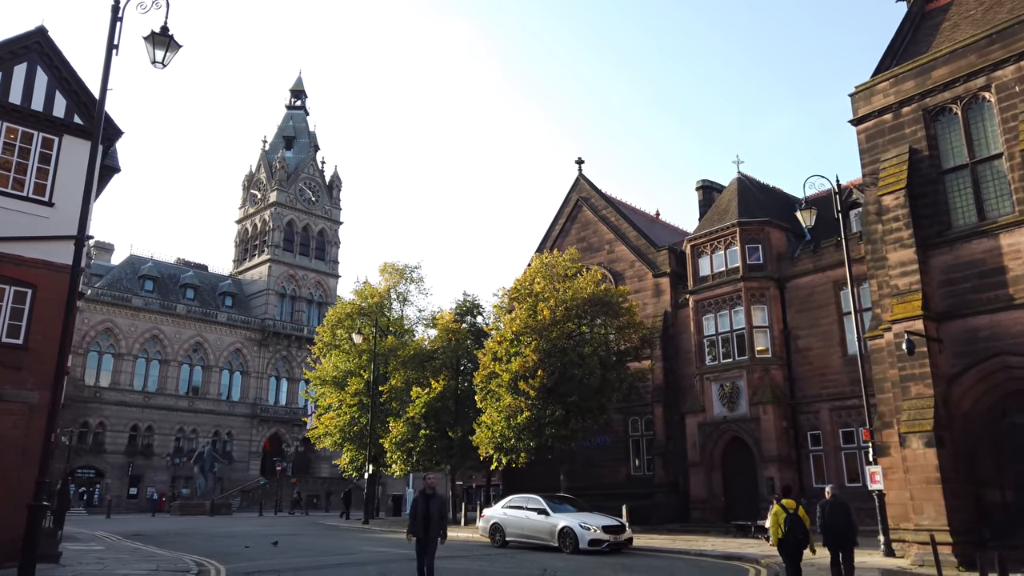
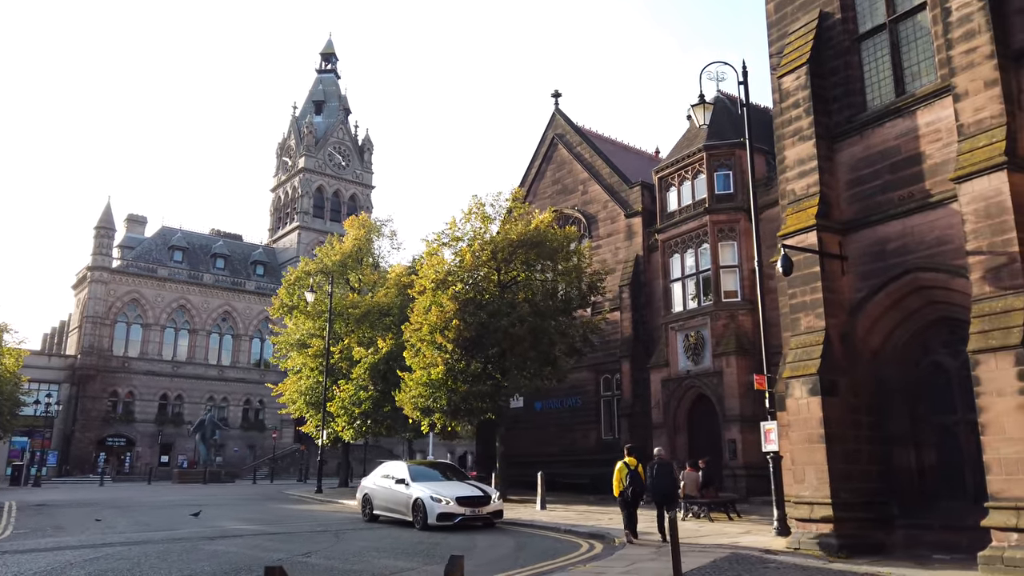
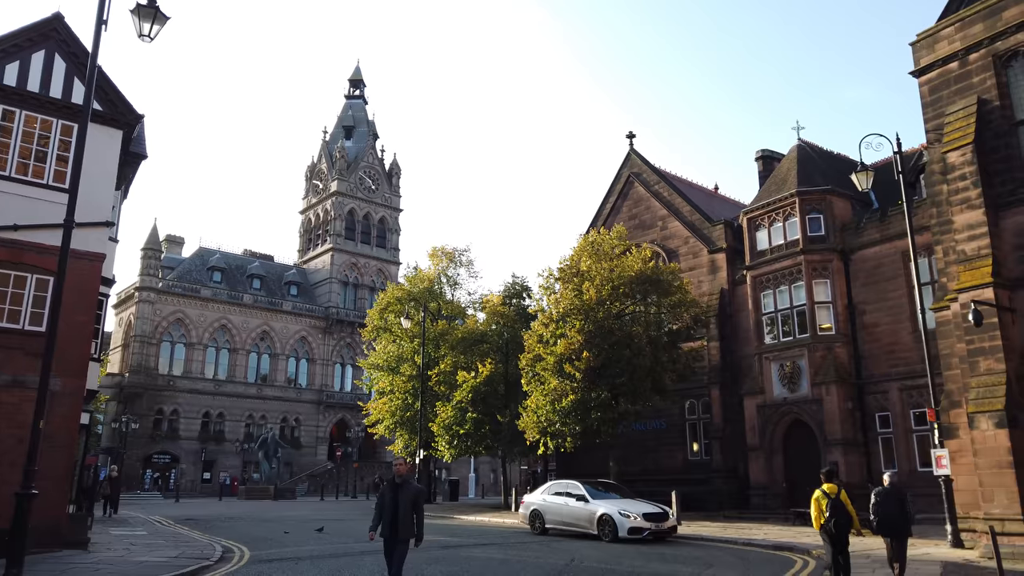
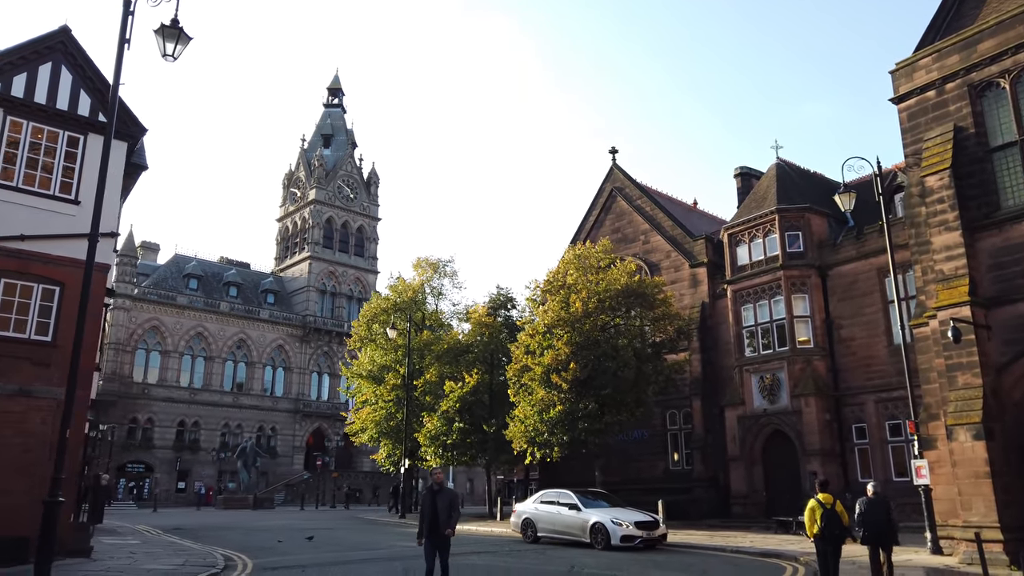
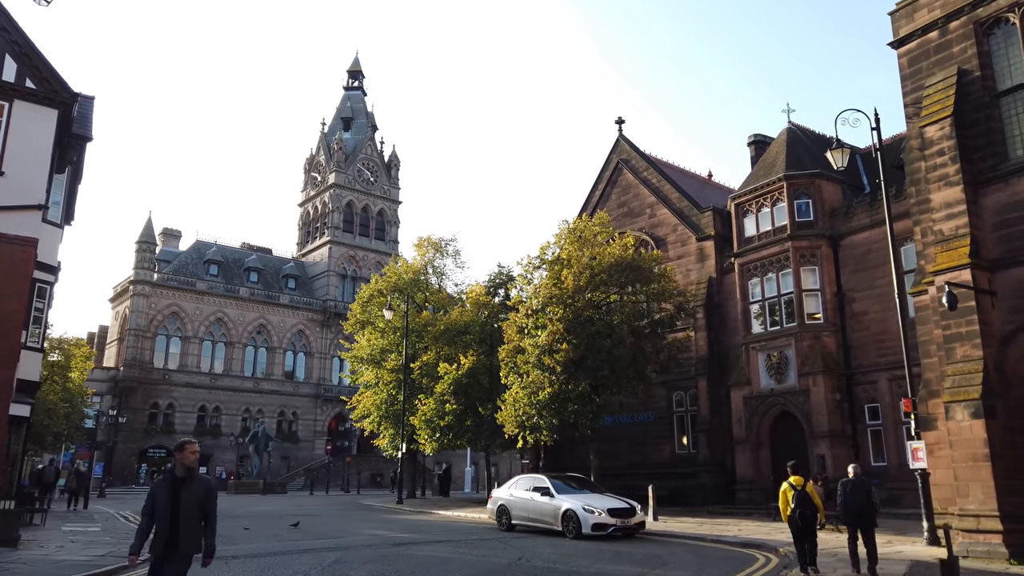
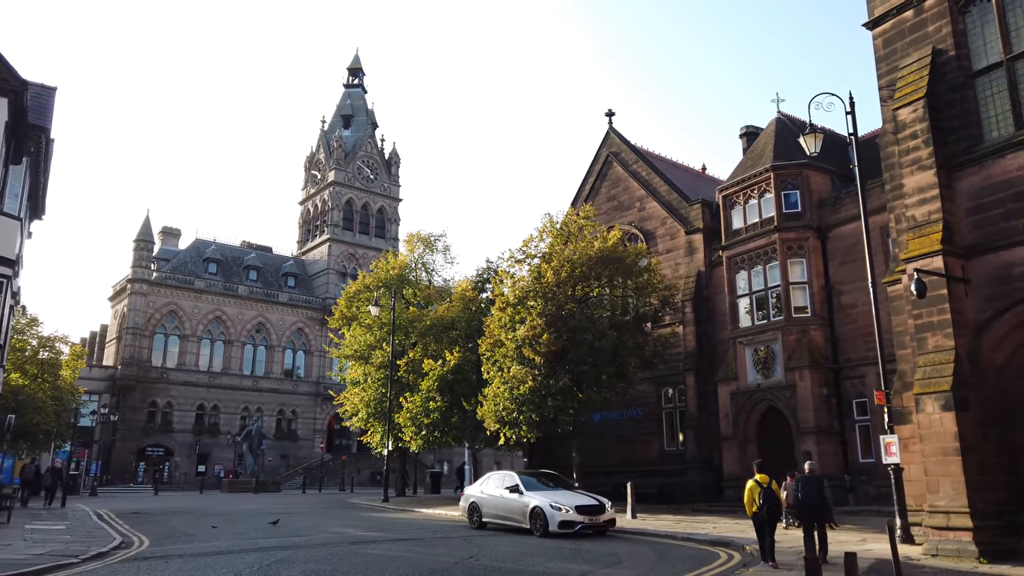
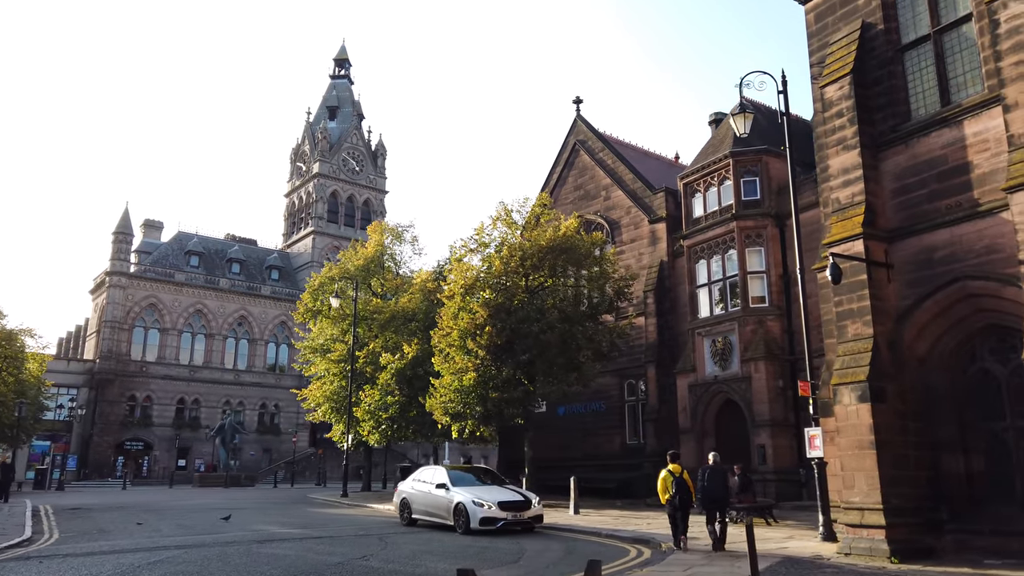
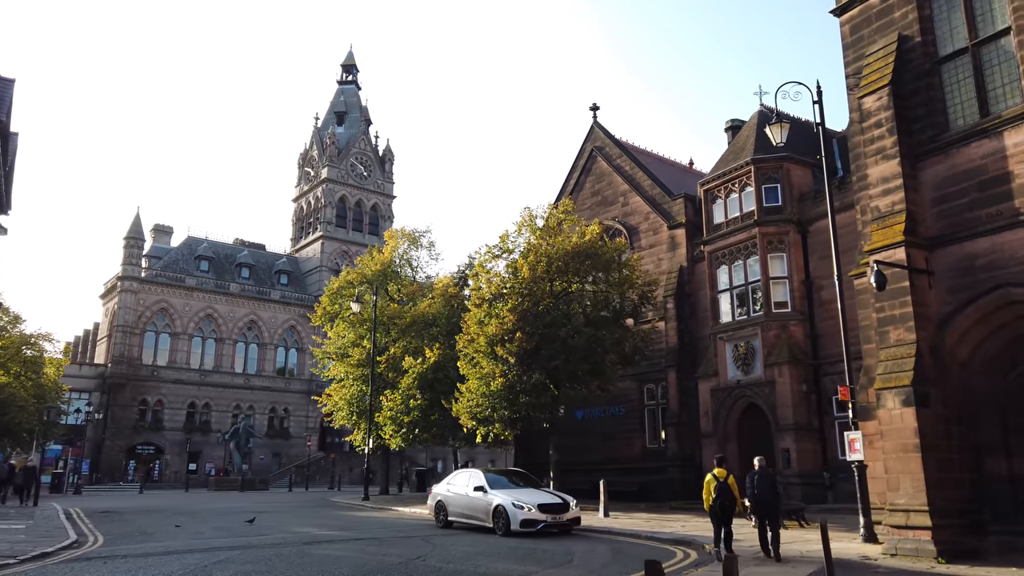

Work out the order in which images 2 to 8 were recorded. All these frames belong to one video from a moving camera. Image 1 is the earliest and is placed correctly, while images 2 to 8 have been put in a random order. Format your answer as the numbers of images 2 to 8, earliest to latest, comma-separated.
4, 3, 5, 6, 8, 7, 2
